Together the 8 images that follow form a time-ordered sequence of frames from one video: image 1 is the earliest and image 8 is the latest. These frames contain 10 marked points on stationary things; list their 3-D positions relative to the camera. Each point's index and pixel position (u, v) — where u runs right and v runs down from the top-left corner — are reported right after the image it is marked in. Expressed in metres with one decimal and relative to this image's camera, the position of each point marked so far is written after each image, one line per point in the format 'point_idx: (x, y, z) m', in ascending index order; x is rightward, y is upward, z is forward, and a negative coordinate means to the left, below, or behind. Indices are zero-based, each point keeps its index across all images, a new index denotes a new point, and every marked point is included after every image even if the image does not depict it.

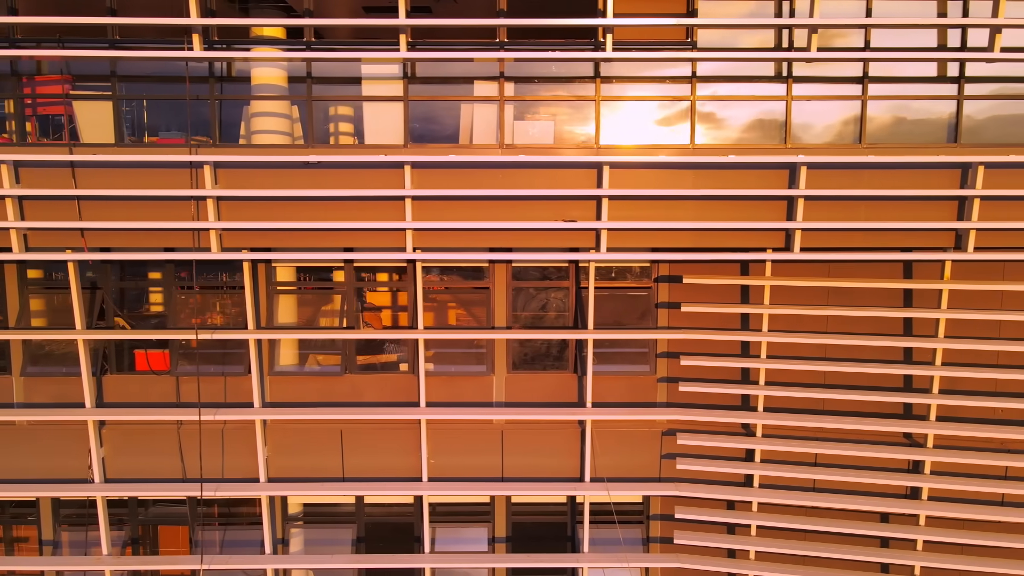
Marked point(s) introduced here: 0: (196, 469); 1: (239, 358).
0: (-3.0, -1.7, +6.2) m
1: (-2.6, -0.7, +6.3) m
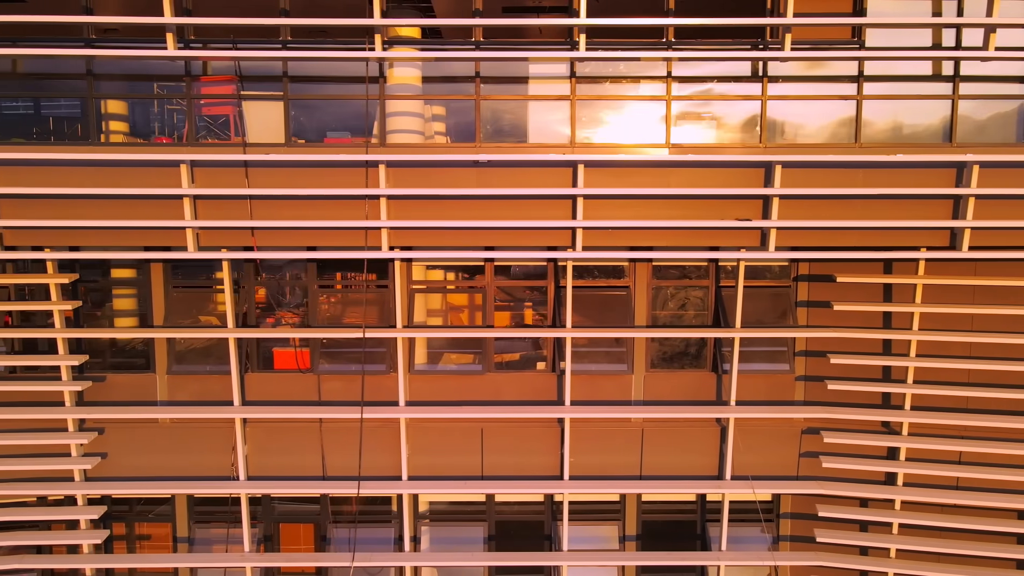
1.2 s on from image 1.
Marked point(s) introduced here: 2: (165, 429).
0: (-1.7, -1.7, +6.2) m
1: (-1.2, -0.7, +6.3) m
2: (-3.3, -1.3, +6.2) m
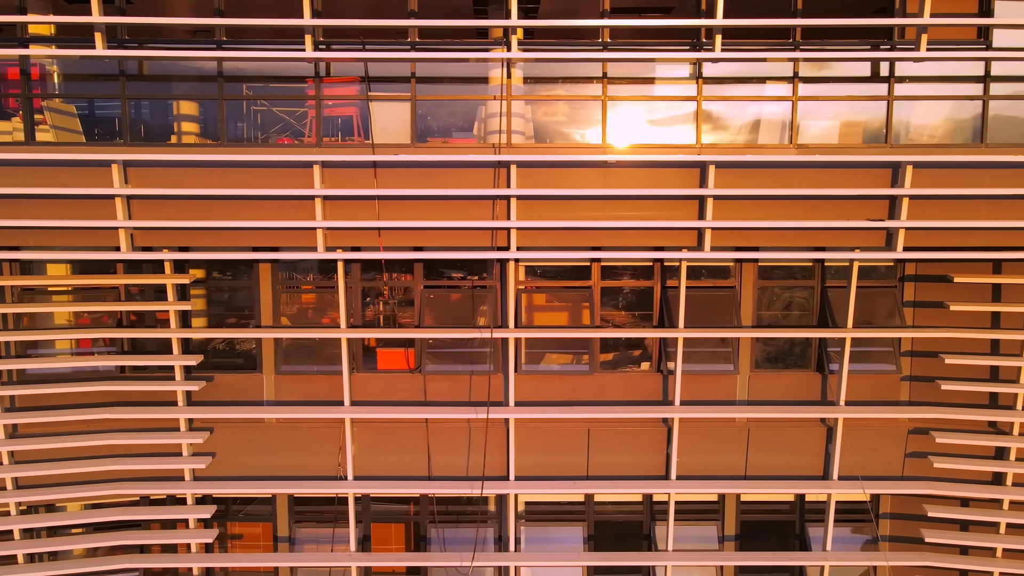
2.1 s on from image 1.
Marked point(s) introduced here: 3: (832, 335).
0: (-0.7, -1.7, +6.3) m
1: (-0.2, -0.7, +6.3) m
2: (-2.3, -1.3, +6.2) m
3: (+2.9, -0.4, +5.9) m
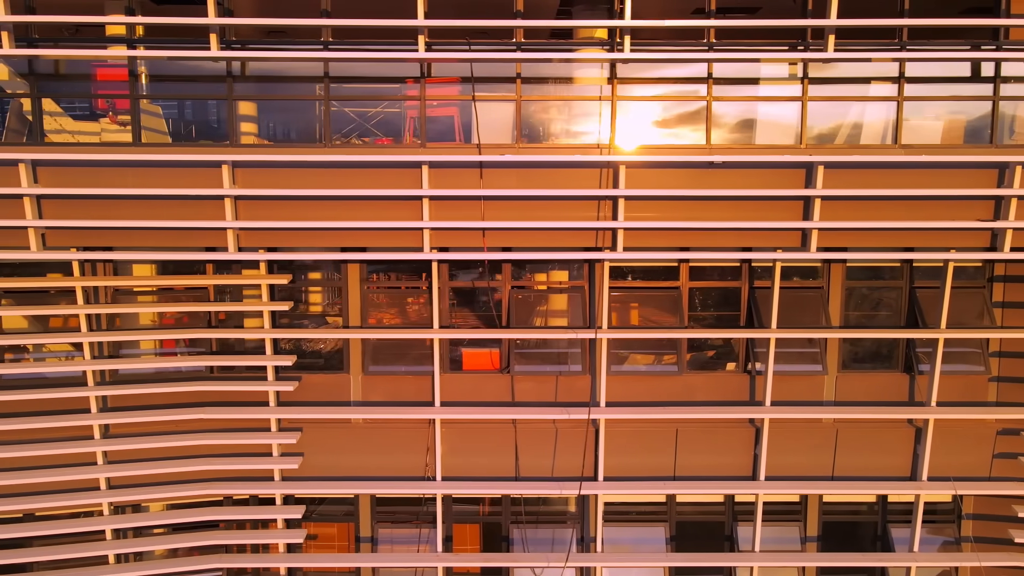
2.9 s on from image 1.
0: (+0.2, -1.7, +6.3) m
1: (+0.6, -0.7, +6.3) m
2: (-1.4, -1.3, +6.2) m
3: (+3.7, -0.4, +5.9) m
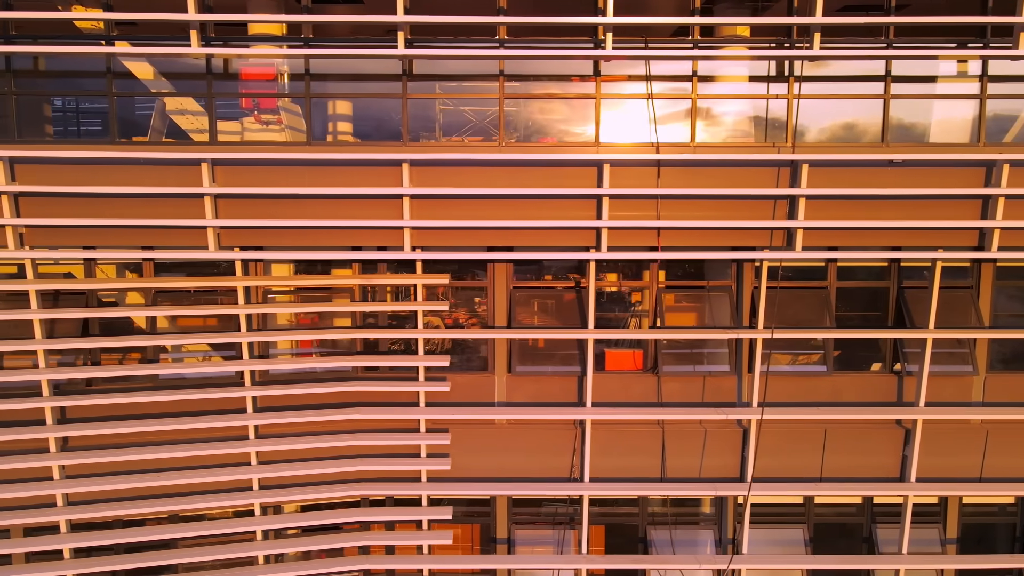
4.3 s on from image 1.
0: (+1.6, -1.7, +6.2) m
1: (+2.0, -0.7, +6.3) m
2: (0.0, -1.3, +6.2) m
3: (+5.1, -0.4, +5.8) m
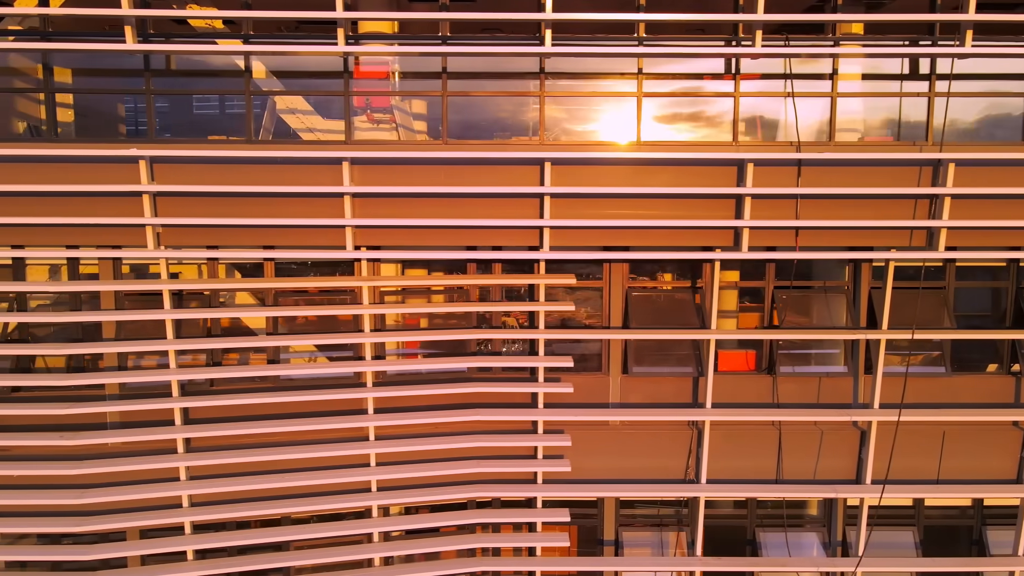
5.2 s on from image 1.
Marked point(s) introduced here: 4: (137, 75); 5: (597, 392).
0: (+2.6, -1.7, +6.2) m
1: (+3.1, -0.7, +6.2) m
2: (+1.0, -1.3, +6.1) m
3: (+6.2, -0.4, +5.8) m
4: (-3.1, +1.8, +5.4) m
5: (+0.8, -1.0, +6.1) m
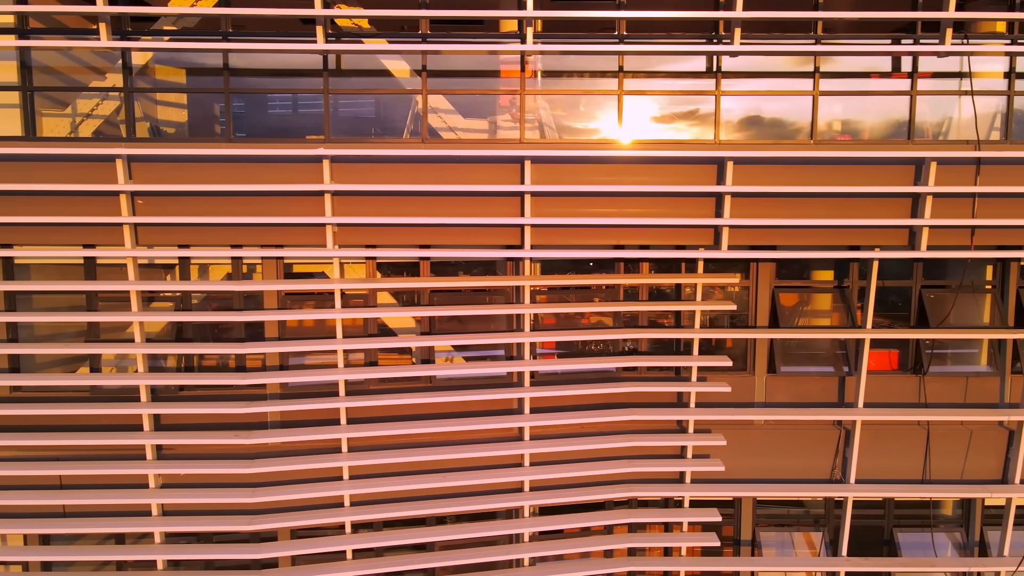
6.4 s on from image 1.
0: (+4.0, -1.7, +6.1) m
1: (+4.4, -0.7, +6.2) m
2: (+2.4, -1.3, +6.1) m
3: (+7.5, -0.4, +5.7) m
4: (-1.7, +1.8, +5.4) m
5: (+2.2, -1.0, +6.1) m
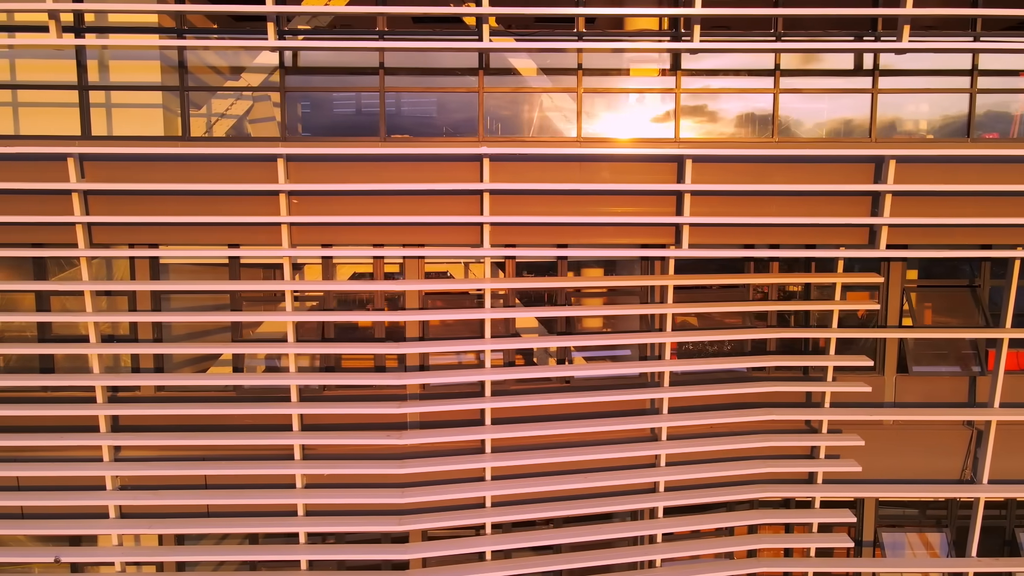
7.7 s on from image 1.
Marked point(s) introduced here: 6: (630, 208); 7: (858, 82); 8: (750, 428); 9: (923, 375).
0: (+5.2, -1.7, +6.1) m
1: (+5.6, -0.7, +6.2) m
2: (+3.6, -1.3, +6.1) m
3: (+8.7, -0.4, +5.7) m
4: (-0.5, +1.8, +5.4) m
5: (+3.3, -1.0, +6.1) m
6: (+0.9, +0.6, +5.0) m
7: (+2.7, +1.7, +5.3) m
8: (+2.2, -1.3, +6.0) m
9: (+3.8, -0.8, +6.1) m
